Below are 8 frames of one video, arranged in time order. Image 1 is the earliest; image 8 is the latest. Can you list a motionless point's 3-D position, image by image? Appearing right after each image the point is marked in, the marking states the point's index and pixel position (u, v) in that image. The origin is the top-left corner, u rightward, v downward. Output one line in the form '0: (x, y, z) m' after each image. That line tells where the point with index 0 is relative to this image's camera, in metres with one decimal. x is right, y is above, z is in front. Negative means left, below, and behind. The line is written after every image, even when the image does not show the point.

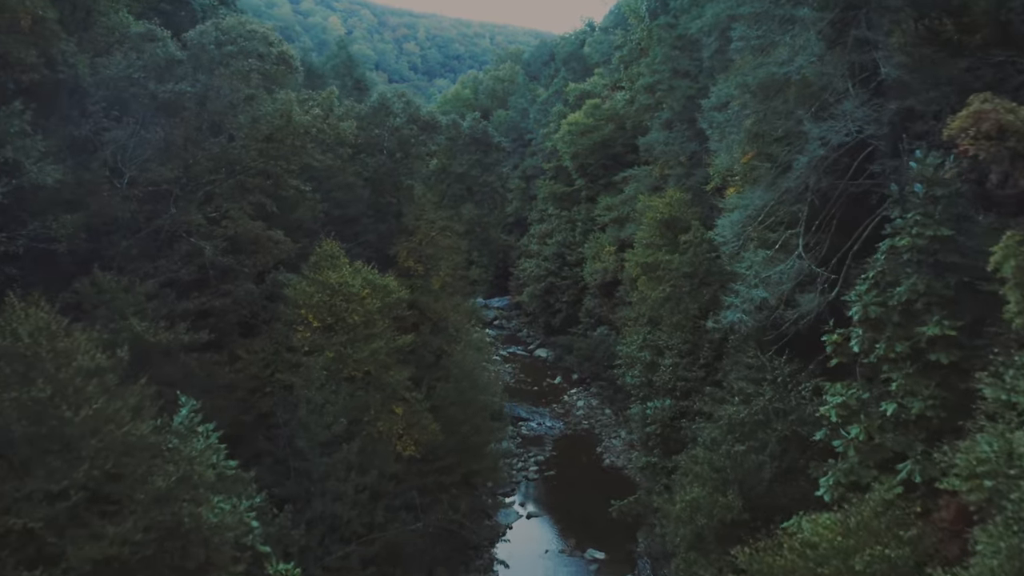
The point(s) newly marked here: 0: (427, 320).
0: (-1.9, -0.7, +19.7) m
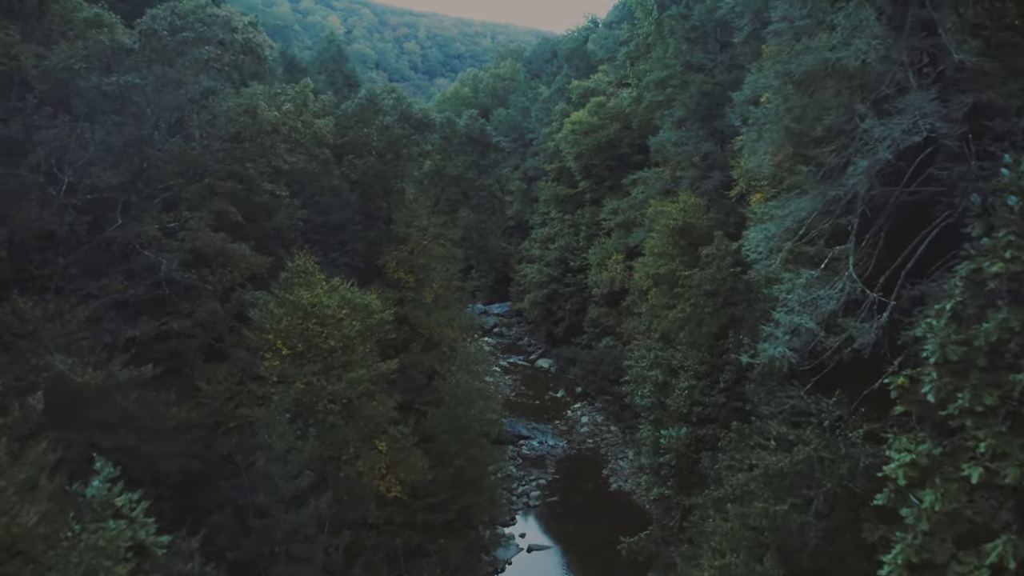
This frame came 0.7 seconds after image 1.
0: (-1.9, -1.0, +18.0) m
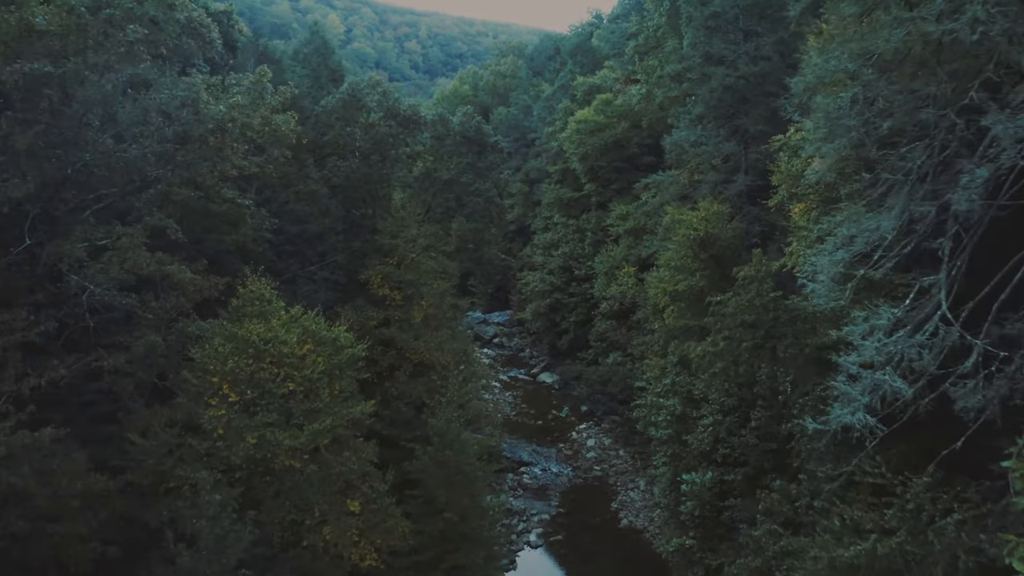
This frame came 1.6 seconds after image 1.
0: (-2.0, -1.4, +15.9) m
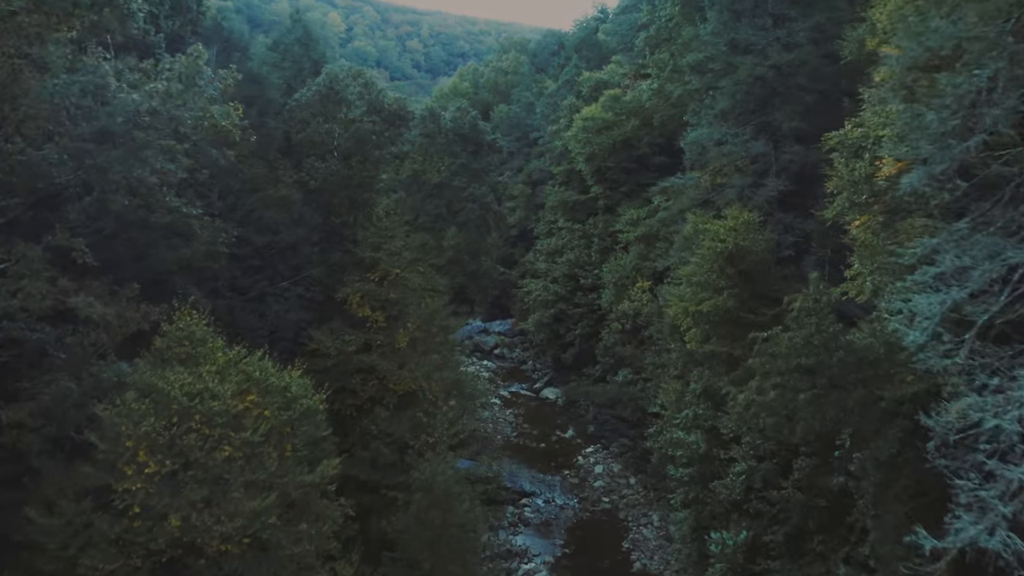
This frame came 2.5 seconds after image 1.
0: (-2.0, -1.7, +13.9) m
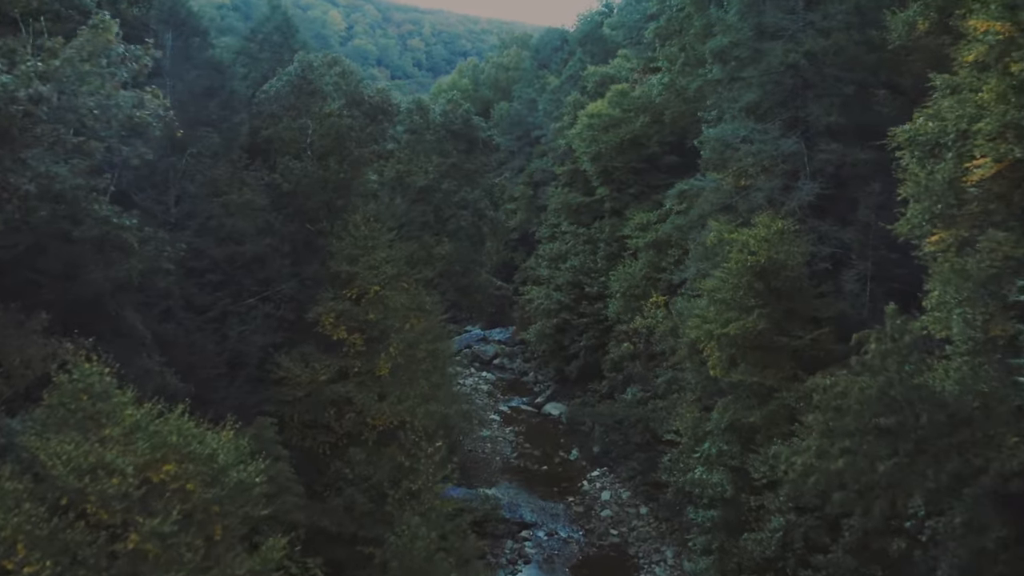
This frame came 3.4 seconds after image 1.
0: (-2.0, -2.0, +12.0) m
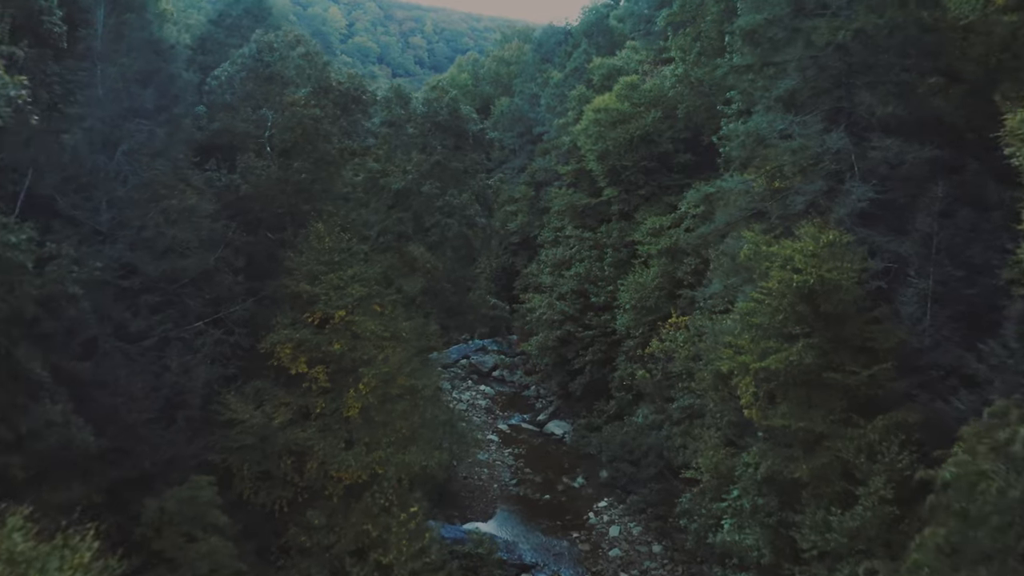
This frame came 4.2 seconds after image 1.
0: (-2.1, -2.3, +10.0) m
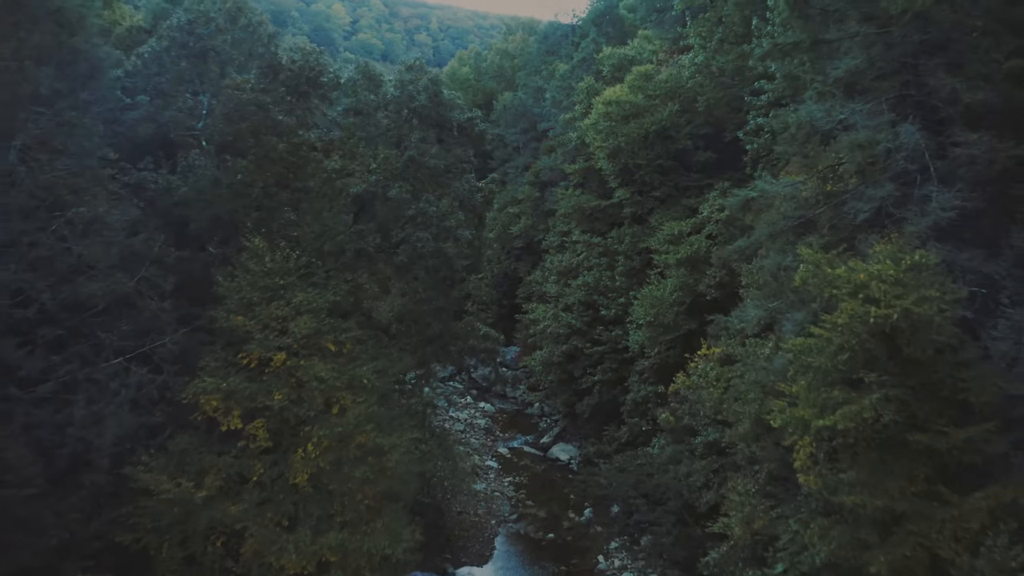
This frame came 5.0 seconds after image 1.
0: (-2.2, -2.6, +7.8) m
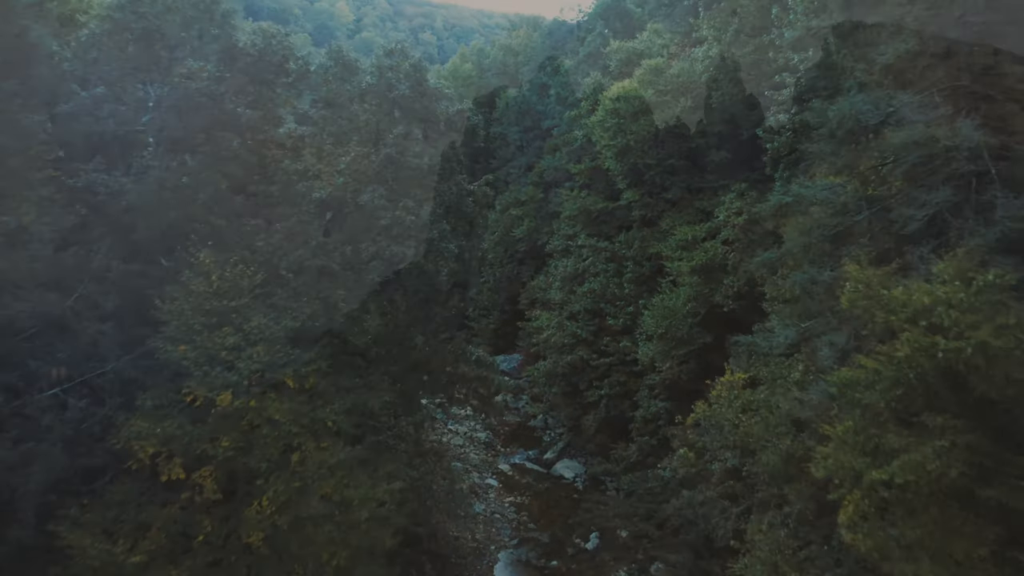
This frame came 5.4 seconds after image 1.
0: (-2.2, -2.7, +6.5) m
